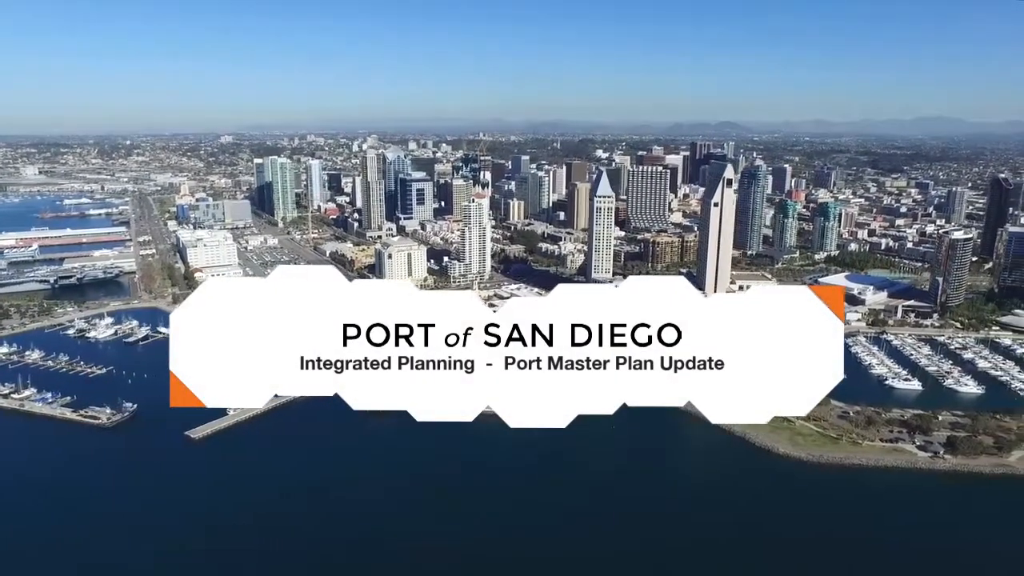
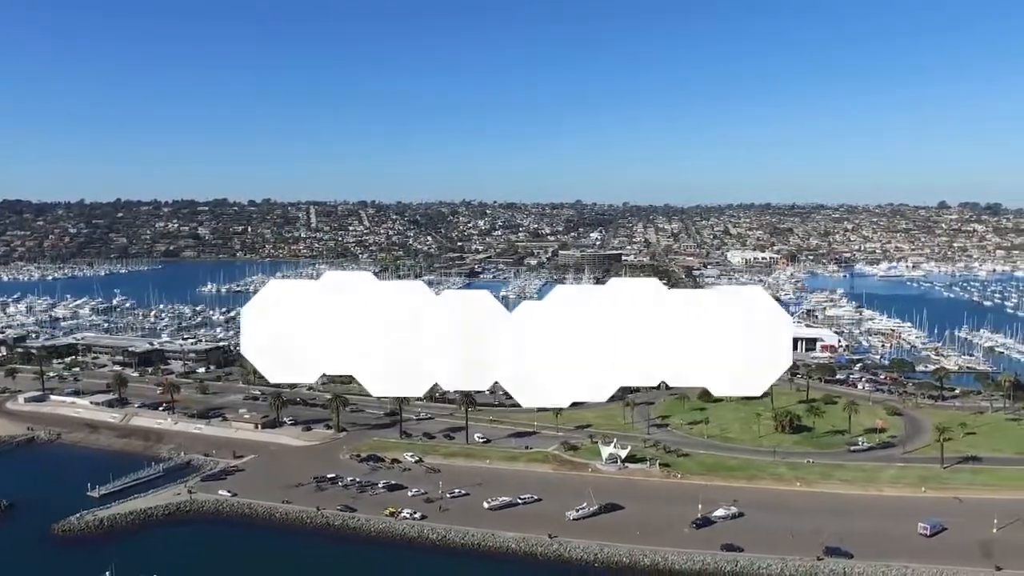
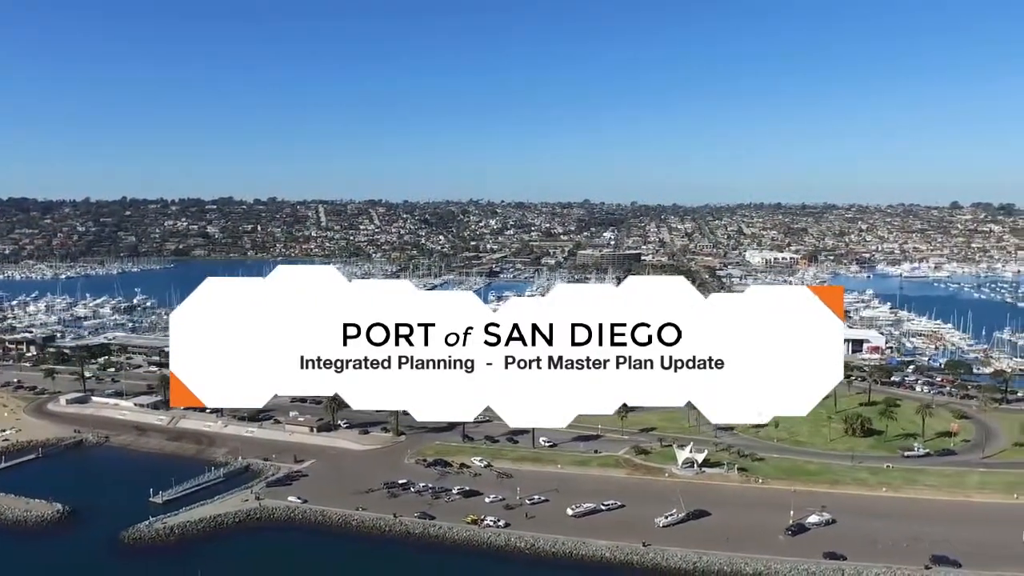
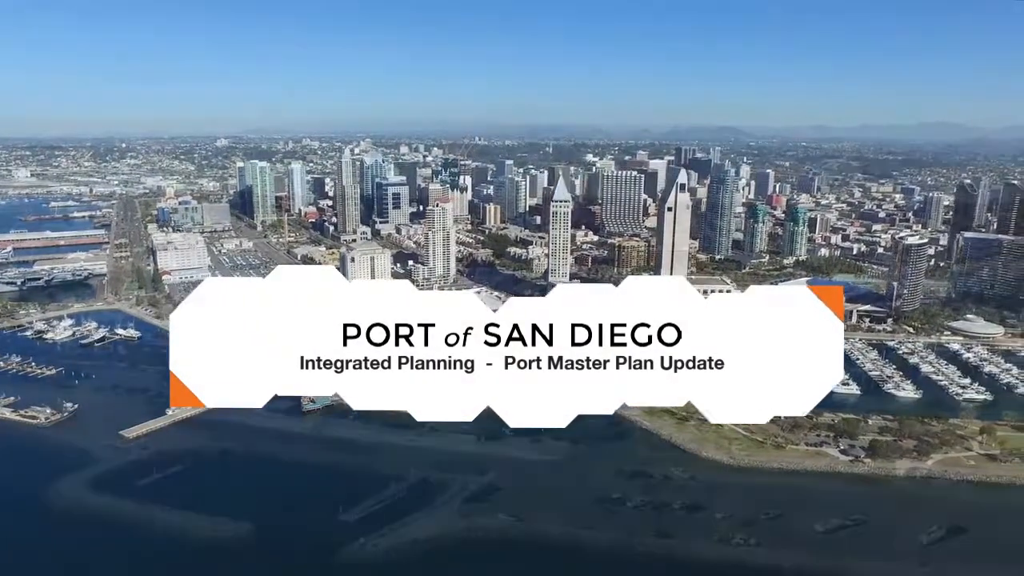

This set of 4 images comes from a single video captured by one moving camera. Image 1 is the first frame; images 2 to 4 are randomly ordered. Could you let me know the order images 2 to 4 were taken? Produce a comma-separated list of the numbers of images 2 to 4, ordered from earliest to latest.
4, 3, 2
